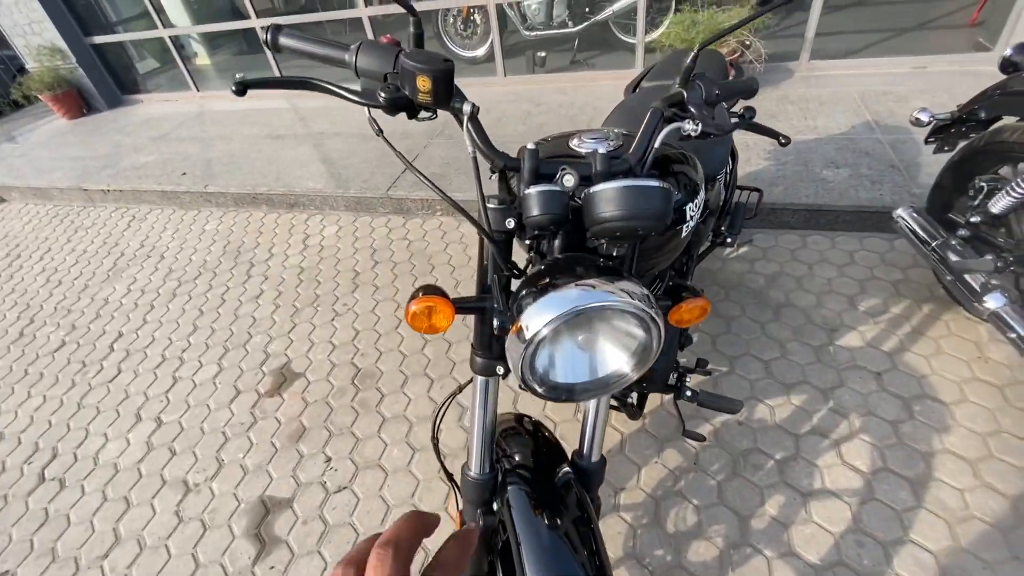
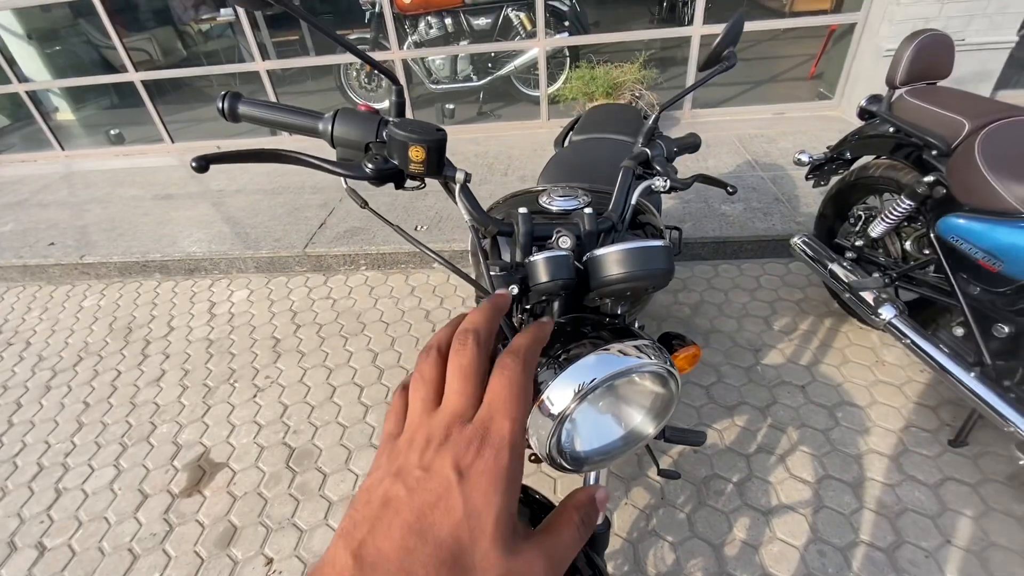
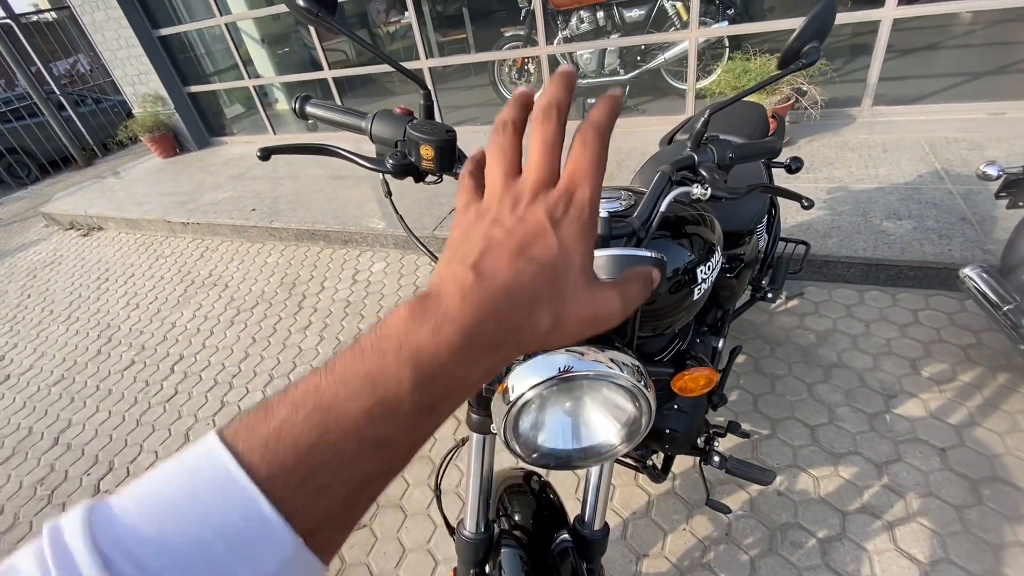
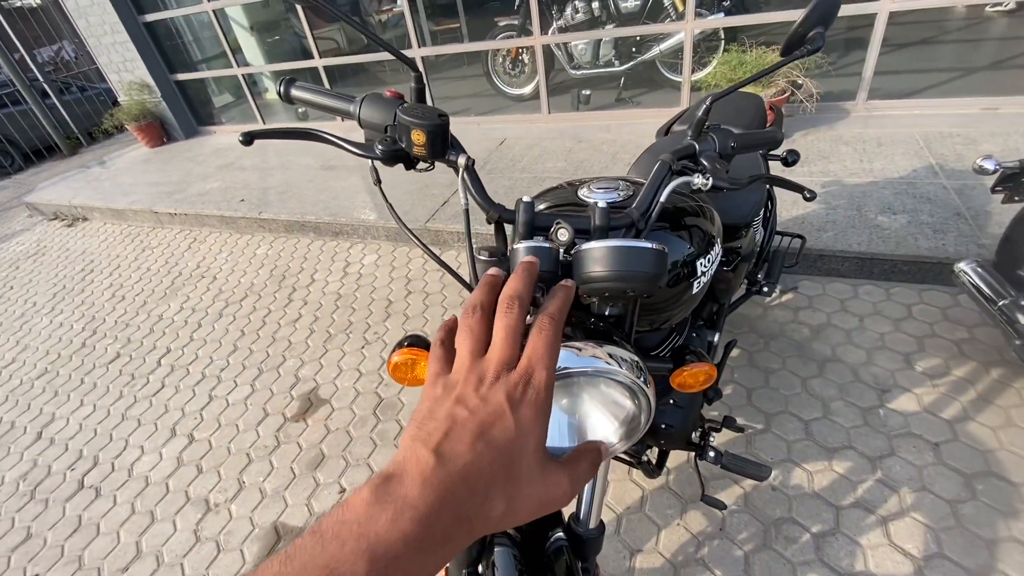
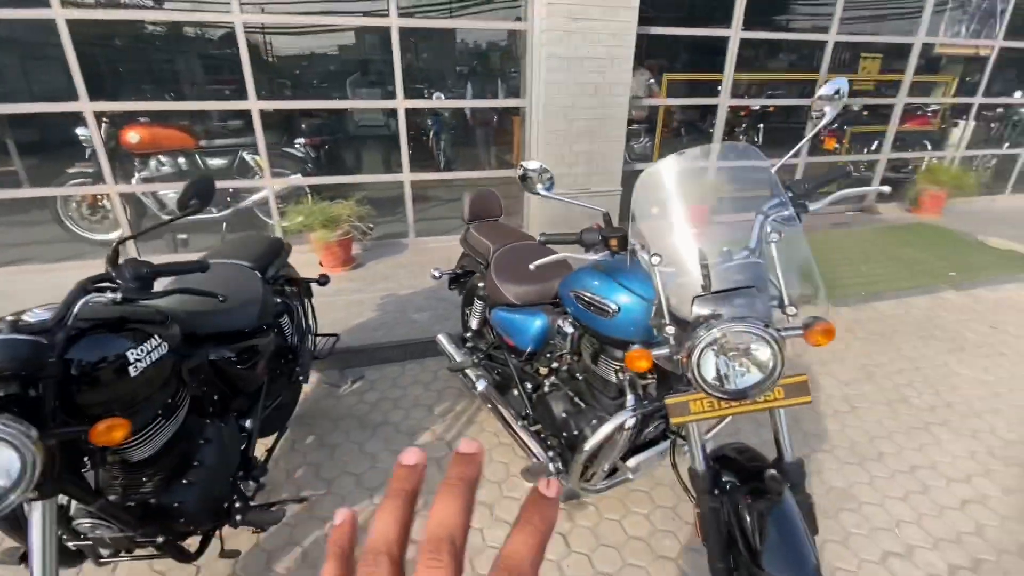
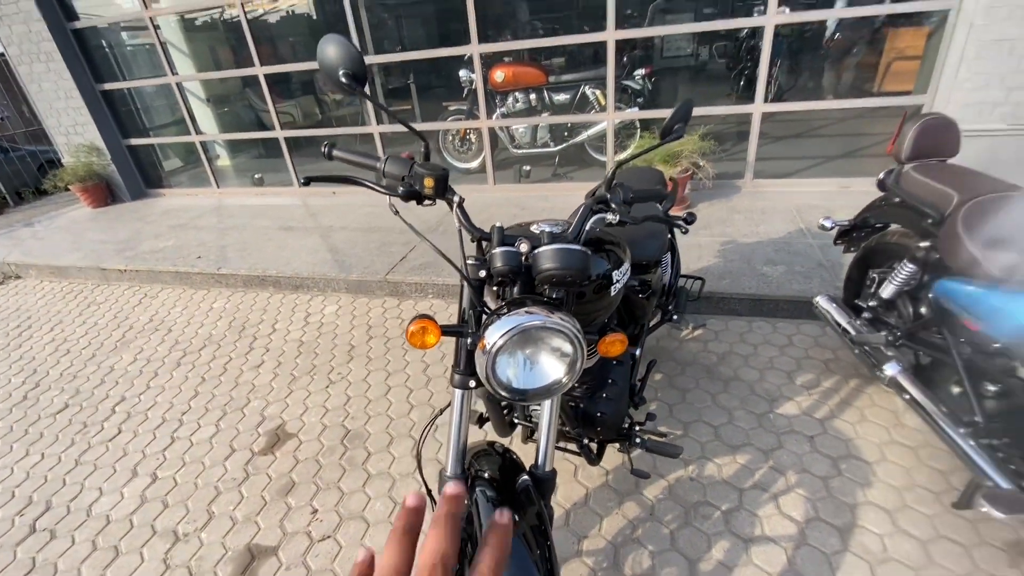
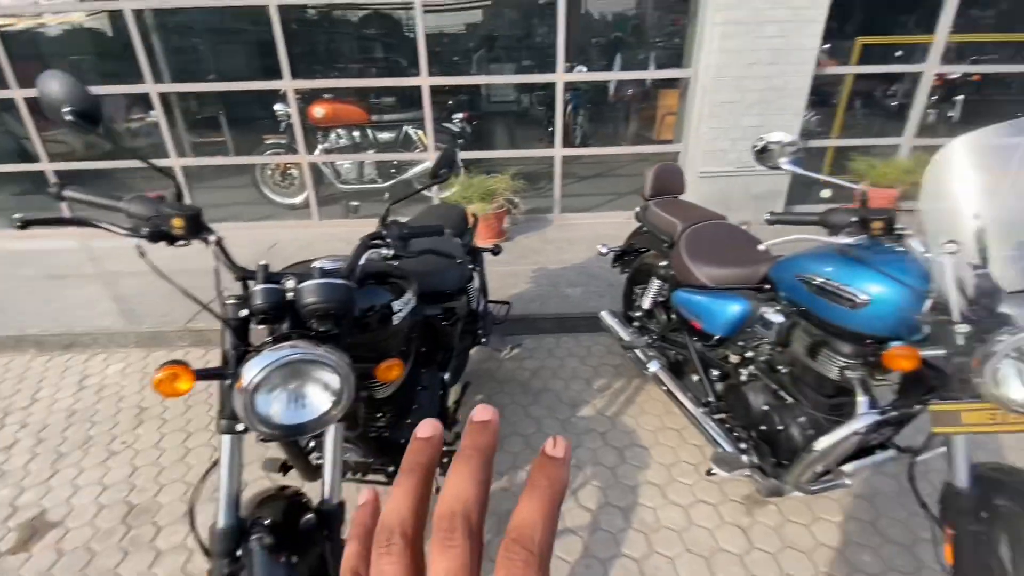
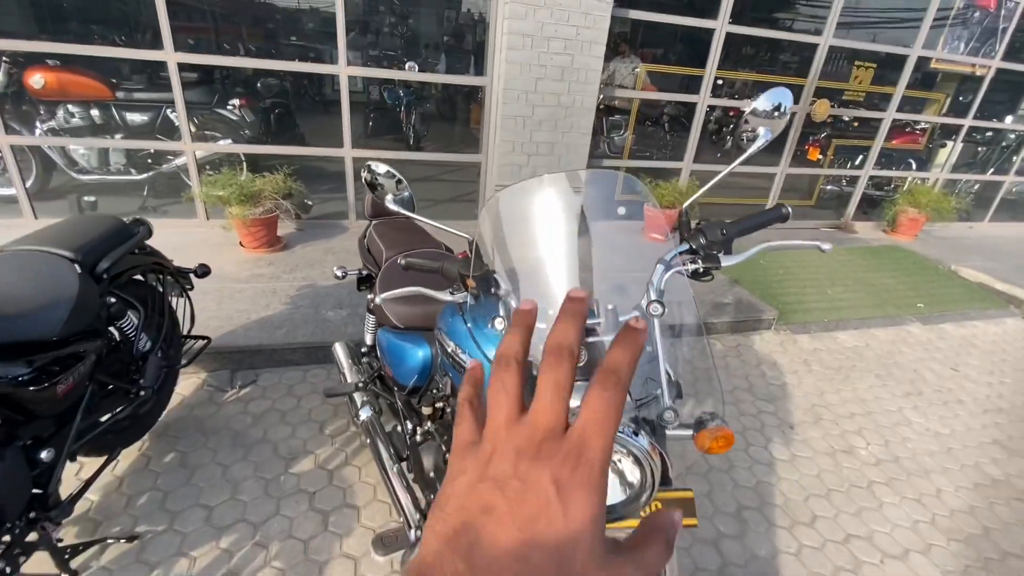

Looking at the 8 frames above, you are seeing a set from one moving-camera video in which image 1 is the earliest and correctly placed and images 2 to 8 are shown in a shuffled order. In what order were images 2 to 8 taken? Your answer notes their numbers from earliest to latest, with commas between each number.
2, 4, 3, 6, 7, 5, 8
